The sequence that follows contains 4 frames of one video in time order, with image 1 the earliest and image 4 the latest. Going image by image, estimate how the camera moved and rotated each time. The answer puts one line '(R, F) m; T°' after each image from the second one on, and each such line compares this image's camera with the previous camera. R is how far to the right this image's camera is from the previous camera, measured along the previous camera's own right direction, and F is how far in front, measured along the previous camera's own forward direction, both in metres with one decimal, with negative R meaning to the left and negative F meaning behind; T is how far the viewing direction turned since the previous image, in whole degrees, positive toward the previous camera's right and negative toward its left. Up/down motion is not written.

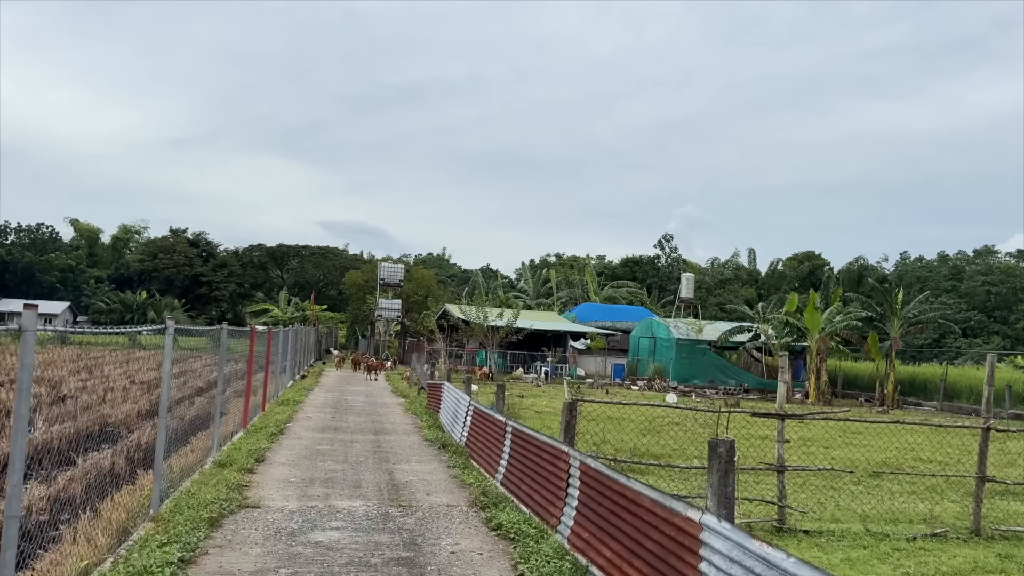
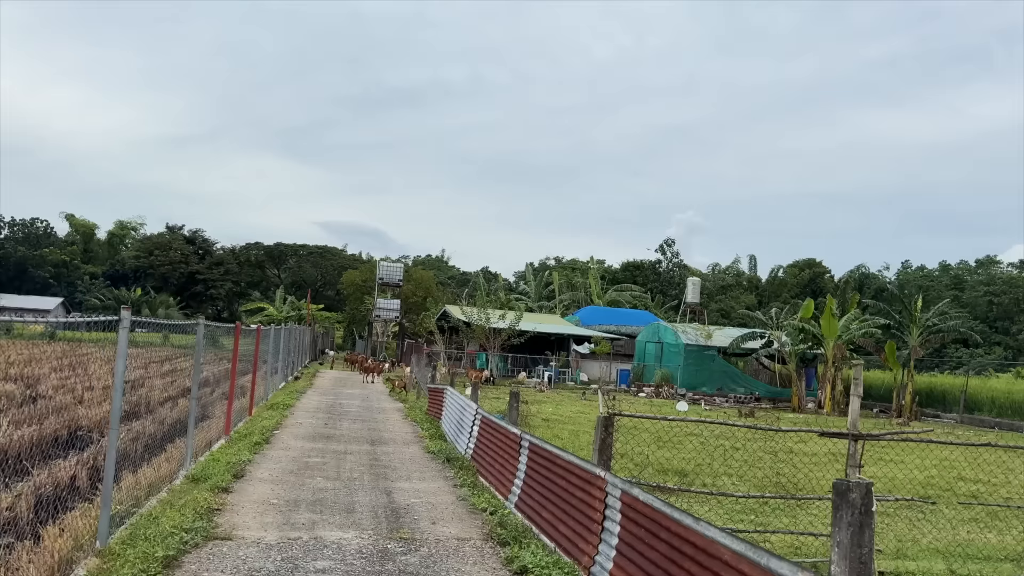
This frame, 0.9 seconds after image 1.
(-0.2, +1.2) m; 0°
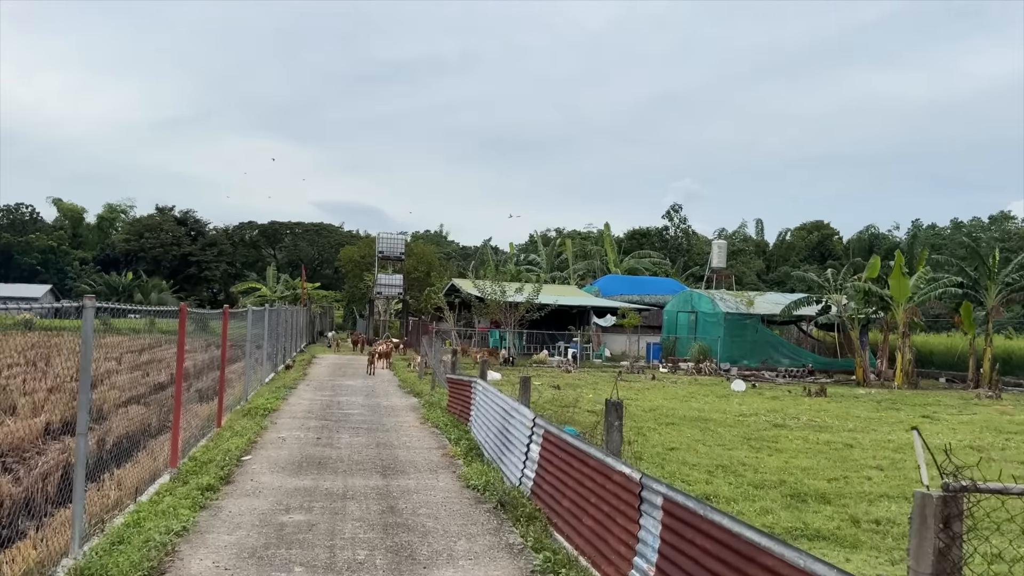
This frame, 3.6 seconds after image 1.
(-0.7, +3.5) m; 0°
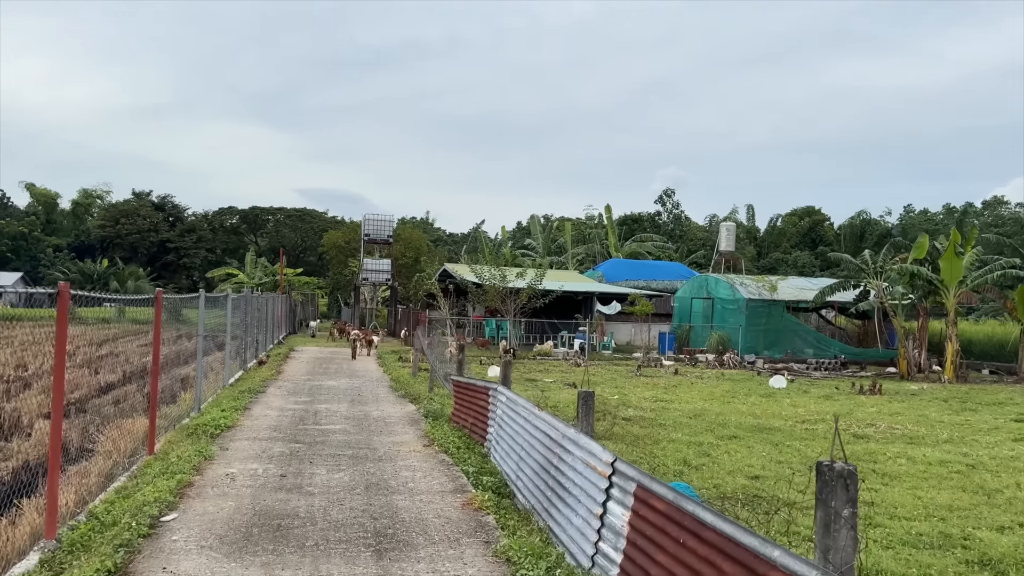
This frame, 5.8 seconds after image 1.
(-0.5, +2.7) m; +1°
